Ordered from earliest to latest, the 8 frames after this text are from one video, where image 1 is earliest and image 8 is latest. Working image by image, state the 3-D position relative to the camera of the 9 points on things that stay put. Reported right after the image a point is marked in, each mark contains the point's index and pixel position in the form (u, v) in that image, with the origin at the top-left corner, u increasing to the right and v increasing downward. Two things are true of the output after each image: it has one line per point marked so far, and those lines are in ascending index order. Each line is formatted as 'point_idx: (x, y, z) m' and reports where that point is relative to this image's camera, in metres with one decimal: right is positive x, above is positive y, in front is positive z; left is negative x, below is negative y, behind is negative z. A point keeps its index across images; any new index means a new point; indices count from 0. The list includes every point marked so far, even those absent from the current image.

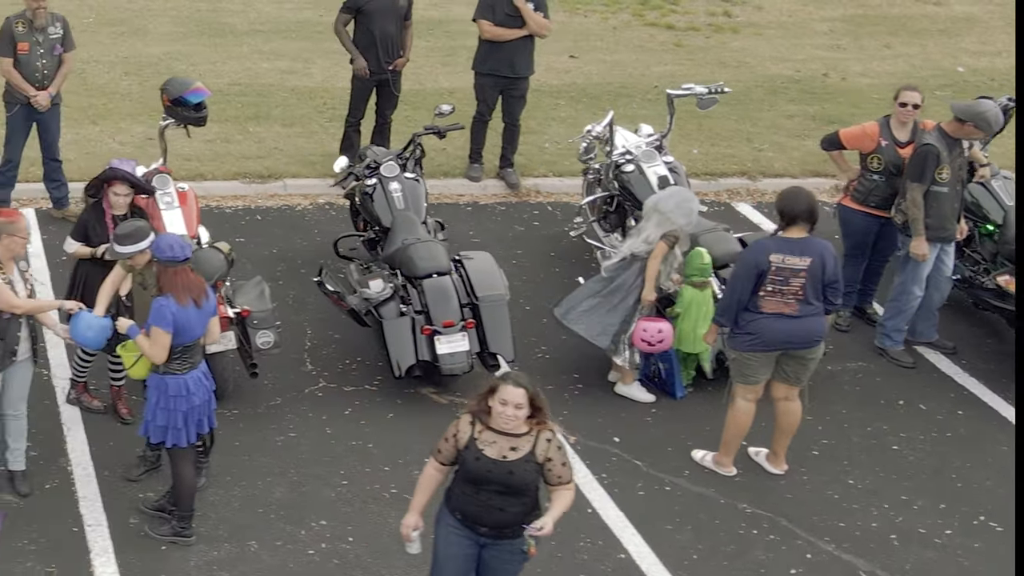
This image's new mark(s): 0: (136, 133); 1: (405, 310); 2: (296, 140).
0: (-2.2, +0.9, +9.6) m
1: (-0.4, -0.1, +6.7) m
2: (-1.2, +0.8, +9.5) m
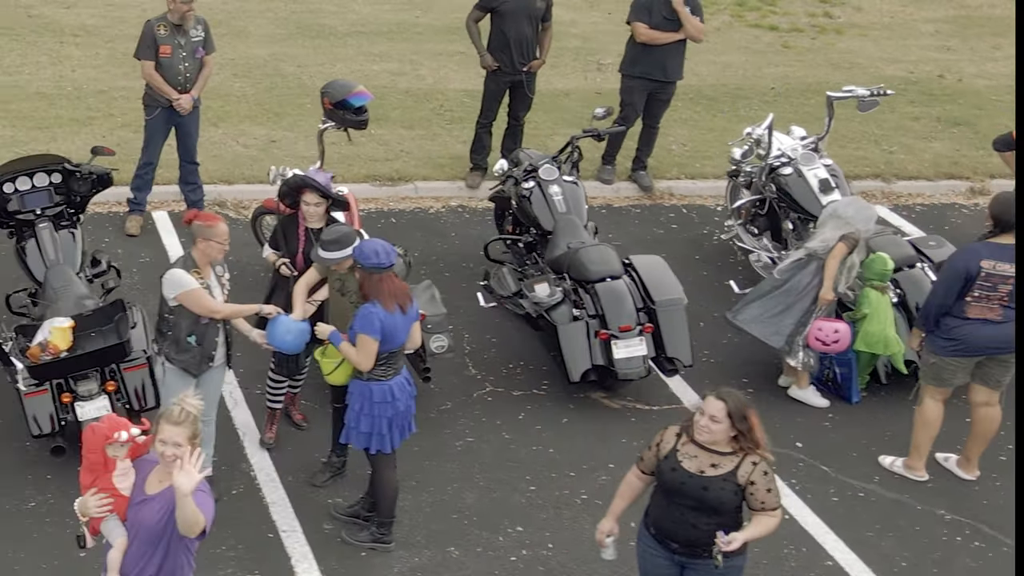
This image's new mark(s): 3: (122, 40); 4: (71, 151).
0: (-1.5, +0.9, +9.6) m
1: (+0.3, -0.1, +6.7) m
2: (-0.5, +0.8, +9.4) m
3: (-2.8, +1.7, +11.7) m
4: (-2.5, +0.8, +9.3) m
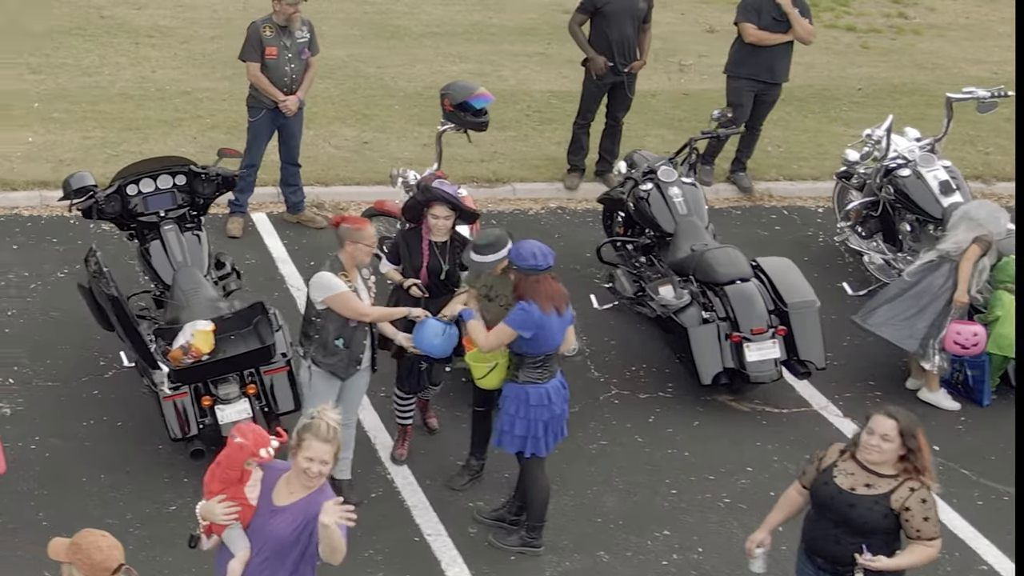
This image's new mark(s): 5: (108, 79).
0: (-0.9, +0.9, +9.6) m
1: (+0.8, -0.1, +6.6) m
2: (0.0, +0.8, +9.4) m
3: (-2.2, +1.7, +11.7) m
4: (-2.0, +0.8, +9.3) m
5: (-2.6, +1.4, +10.7) m
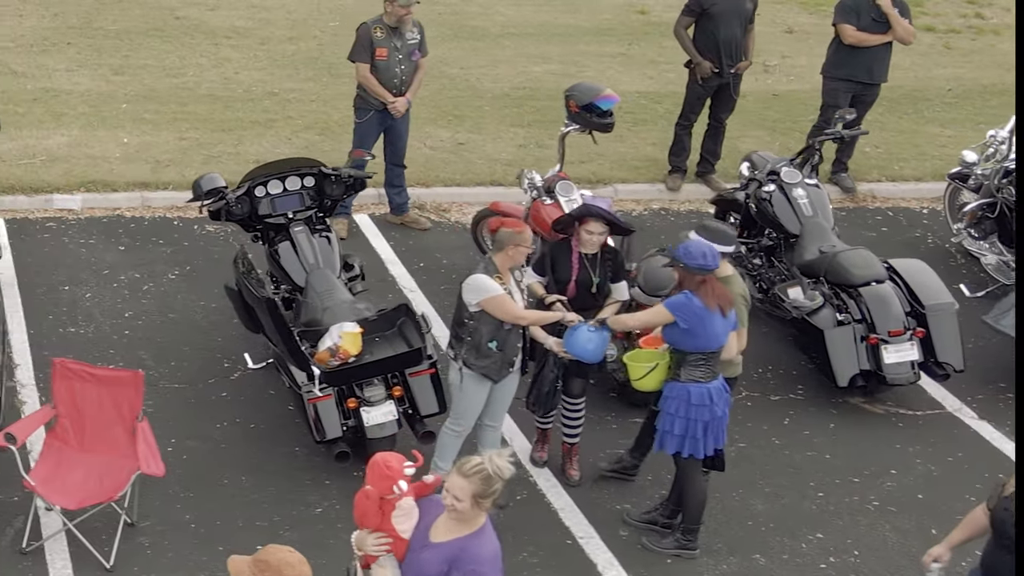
0: (-0.4, +0.9, +9.6) m
1: (+1.3, -0.1, +6.6) m
2: (+0.6, +0.8, +9.4) m
3: (-1.7, +1.7, +11.7) m
4: (-1.4, +0.7, +9.3) m
5: (-2.1, +1.3, +10.7) m
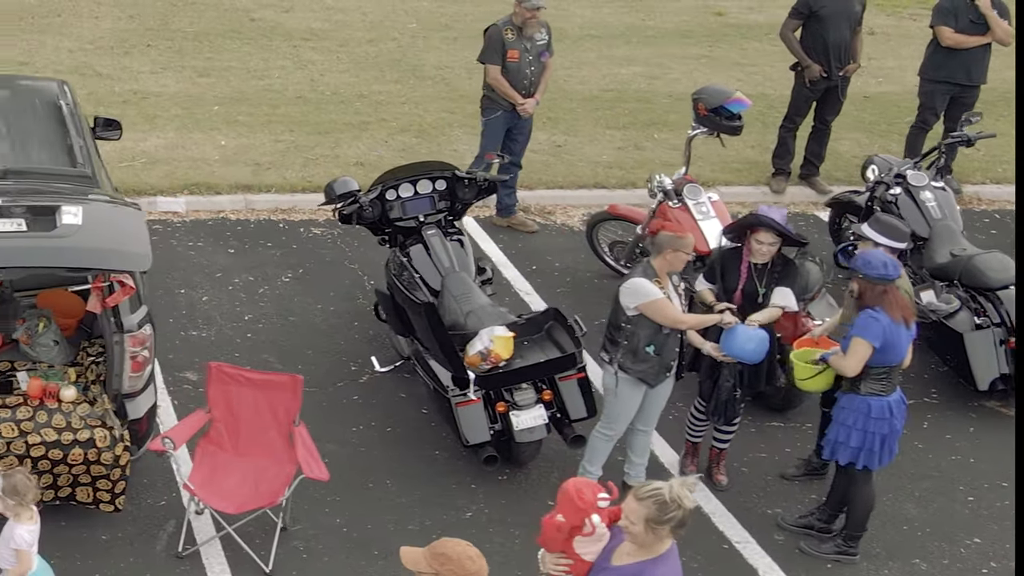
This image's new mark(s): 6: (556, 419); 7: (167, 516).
0: (+0.2, +0.9, +9.5) m
1: (+1.9, -0.1, +6.6) m
2: (+1.1, +0.8, +9.4) m
3: (-1.1, +1.7, +11.7) m
4: (-0.9, +0.7, +9.3) m
5: (-1.5, +1.3, +10.7) m
6: (+0.2, -0.5, +6.1) m
7: (-1.2, -0.8, +6.0) m
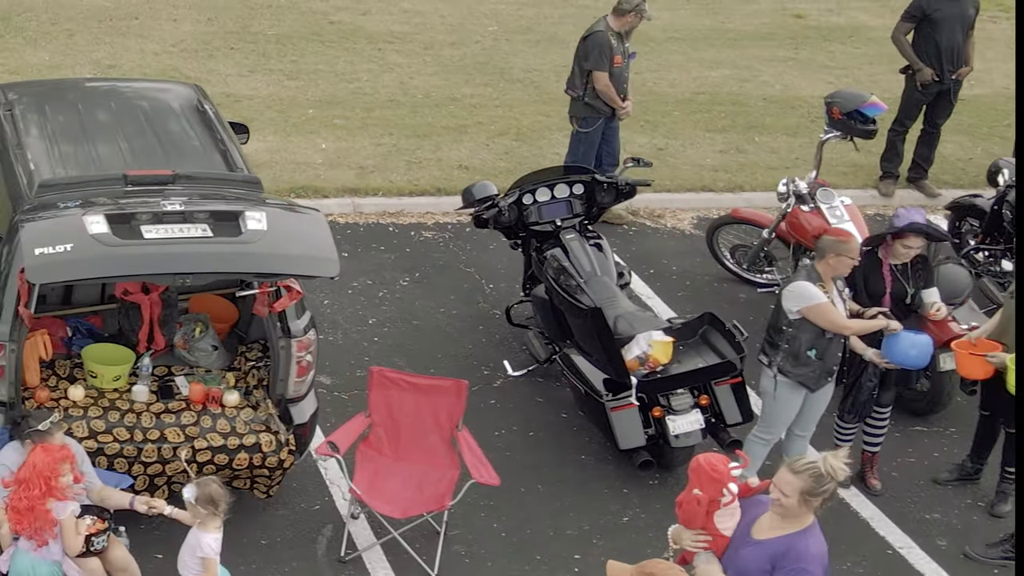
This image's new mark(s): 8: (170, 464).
0: (+0.7, +0.8, +9.5) m
1: (+2.4, -0.2, +6.6) m
2: (+1.7, +0.8, +9.4) m
3: (-0.5, +1.7, +11.7) m
4: (-0.3, +0.7, +9.3) m
5: (-0.9, +1.3, +10.7) m
6: (+0.7, -0.5, +6.1) m
7: (-0.7, -0.8, +6.0) m
8: (-1.1, -0.6, +5.5) m
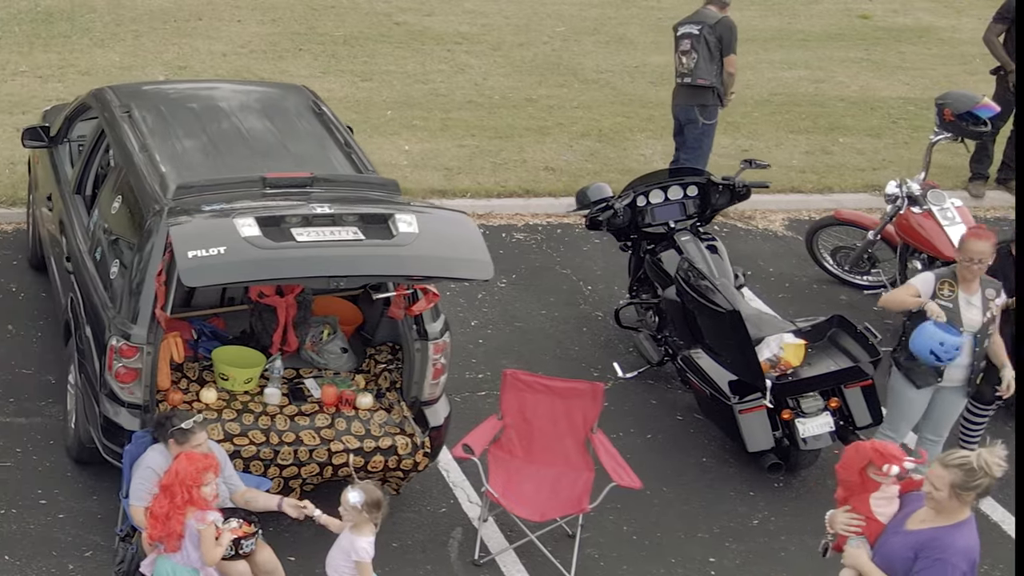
0: (+1.2, +0.8, +9.5) m
1: (+2.9, -0.2, +6.6) m
2: (+2.2, +0.8, +9.4) m
3: (0.0, +1.7, +11.6) m
4: (+0.2, +0.7, +9.3) m
5: (-0.4, +1.3, +10.7) m
6: (+1.2, -0.5, +6.1) m
7: (-0.2, -0.8, +6.0) m
8: (-0.7, -0.6, +5.5) m
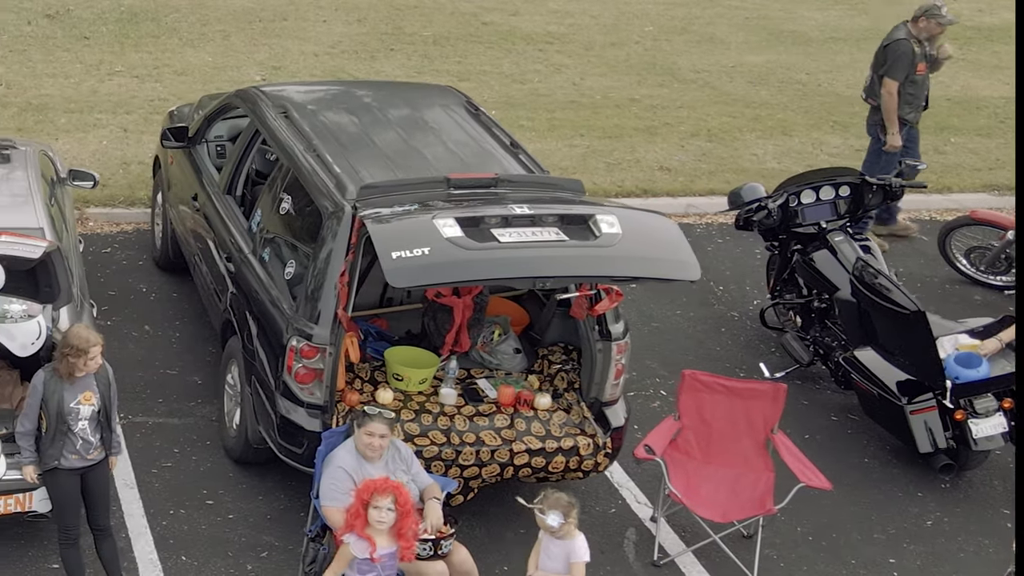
0: (+1.8, +0.8, +9.5) m
1: (+3.5, -0.2, +6.5) m
2: (+2.8, +0.8, +9.4) m
3: (+0.6, +1.7, +11.6) m
4: (+0.8, +0.7, +9.3) m
5: (+0.2, +1.3, +10.7) m
6: (+1.8, -0.5, +6.1) m
7: (+0.4, -0.8, +6.0) m
8: (-0.1, -0.6, +5.5) m
